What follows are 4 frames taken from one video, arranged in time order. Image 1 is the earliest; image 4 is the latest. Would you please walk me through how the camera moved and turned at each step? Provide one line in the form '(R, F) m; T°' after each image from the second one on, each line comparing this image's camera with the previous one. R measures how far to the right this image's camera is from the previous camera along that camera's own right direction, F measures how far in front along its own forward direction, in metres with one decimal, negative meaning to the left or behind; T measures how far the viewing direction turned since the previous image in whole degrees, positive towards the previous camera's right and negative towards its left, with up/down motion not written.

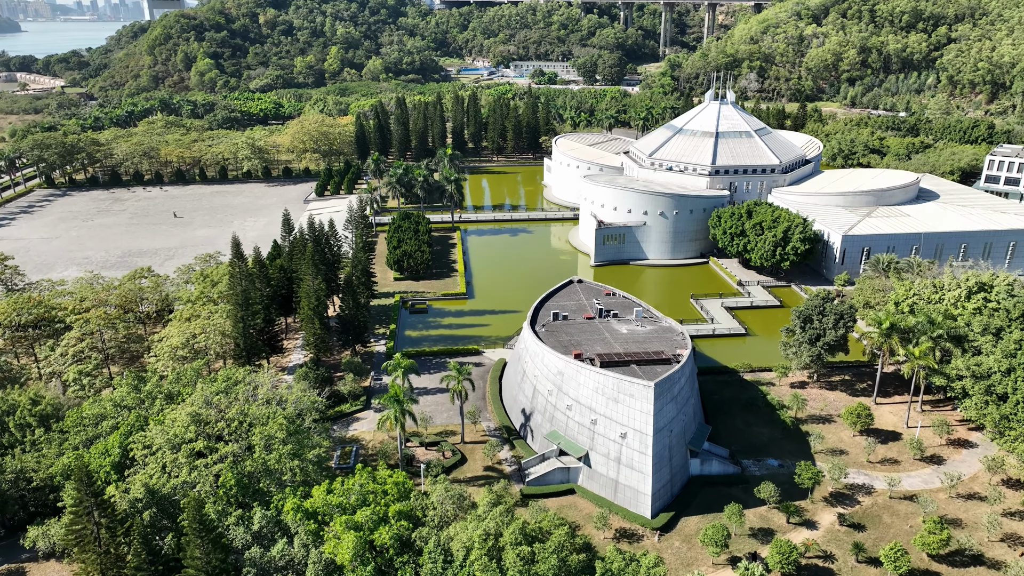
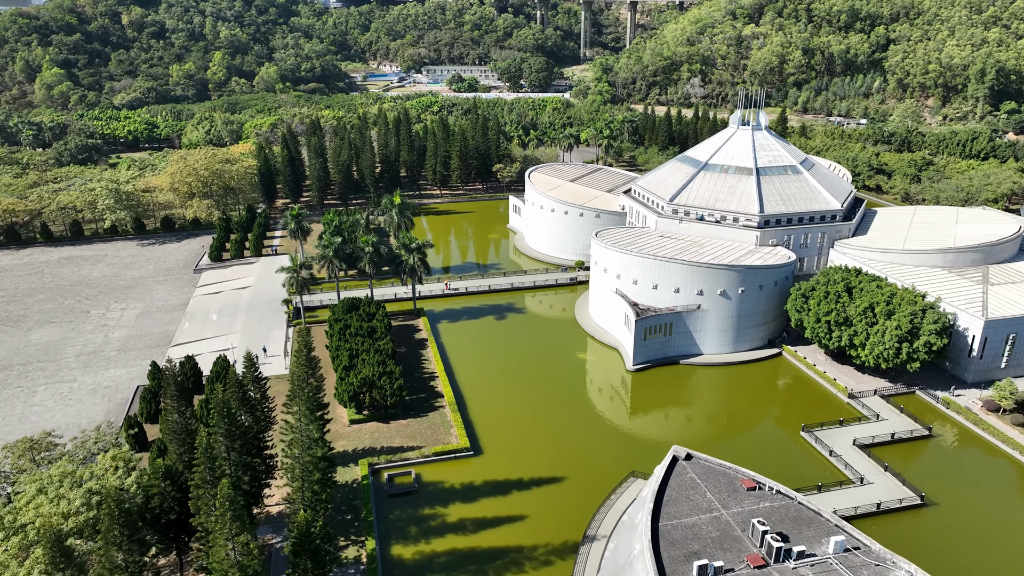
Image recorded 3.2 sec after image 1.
(-6.3, +20.7) m; +8°
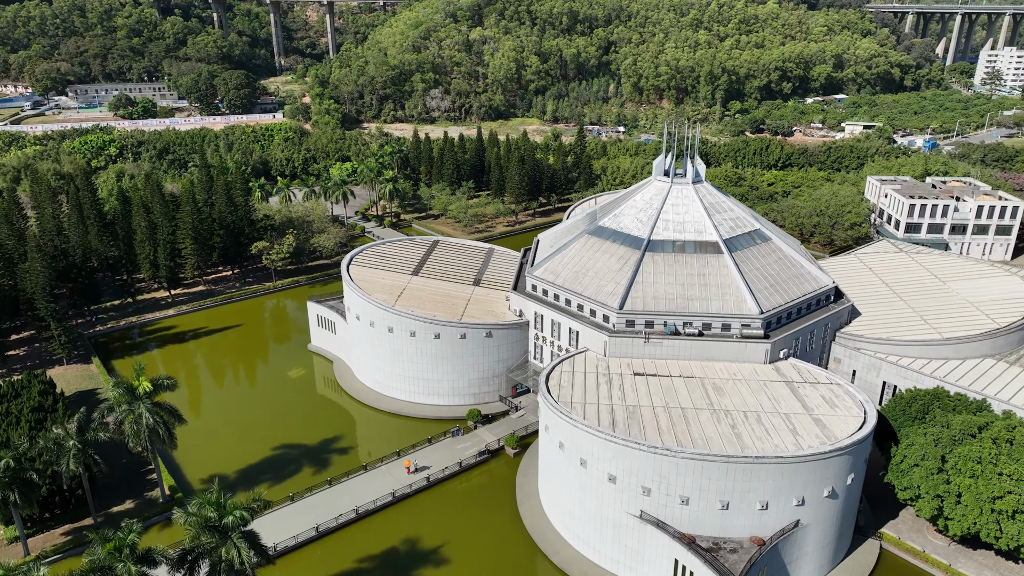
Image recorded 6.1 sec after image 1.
(-7.0, +26.0) m; +24°
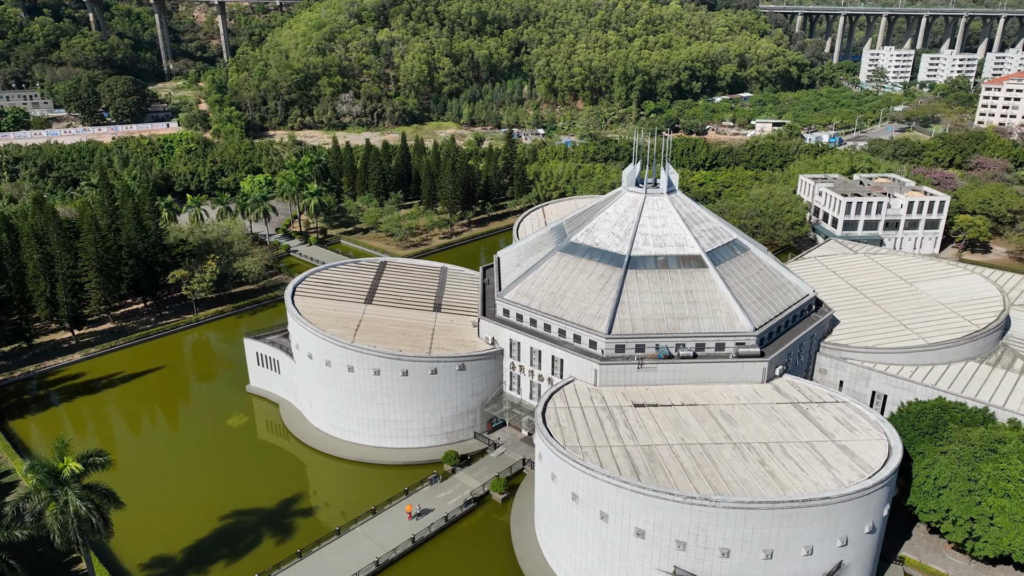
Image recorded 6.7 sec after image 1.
(-3.4, +3.7) m; +8°
